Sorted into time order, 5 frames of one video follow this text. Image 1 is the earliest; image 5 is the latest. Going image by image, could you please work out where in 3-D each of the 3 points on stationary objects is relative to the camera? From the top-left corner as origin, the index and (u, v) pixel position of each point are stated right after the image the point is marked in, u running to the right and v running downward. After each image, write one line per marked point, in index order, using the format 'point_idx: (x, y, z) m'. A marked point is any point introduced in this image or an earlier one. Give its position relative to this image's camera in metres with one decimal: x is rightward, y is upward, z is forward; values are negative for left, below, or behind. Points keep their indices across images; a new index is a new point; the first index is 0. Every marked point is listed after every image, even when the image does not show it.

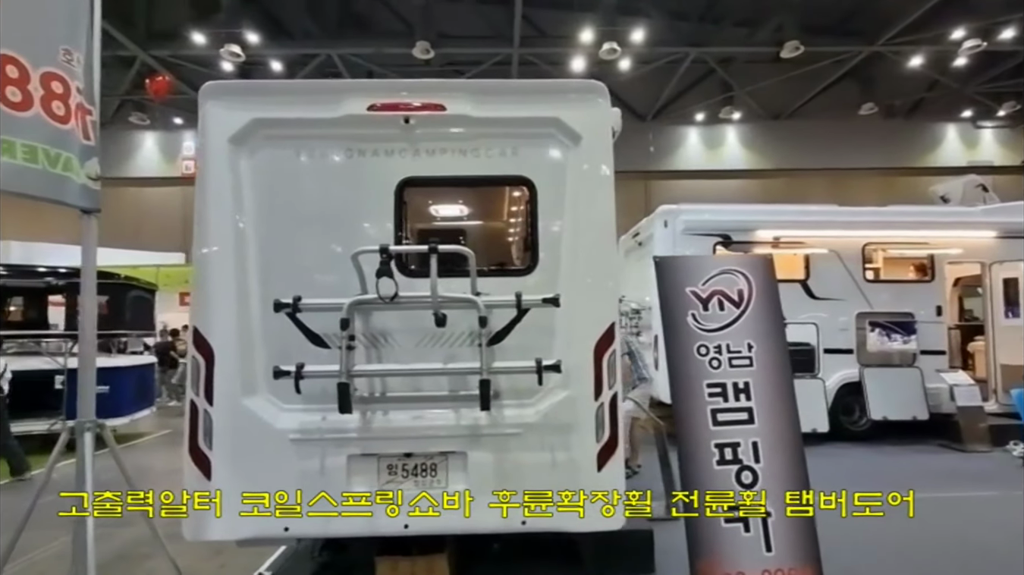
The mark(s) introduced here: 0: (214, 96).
0: (-1.6, +1.0, +2.7) m
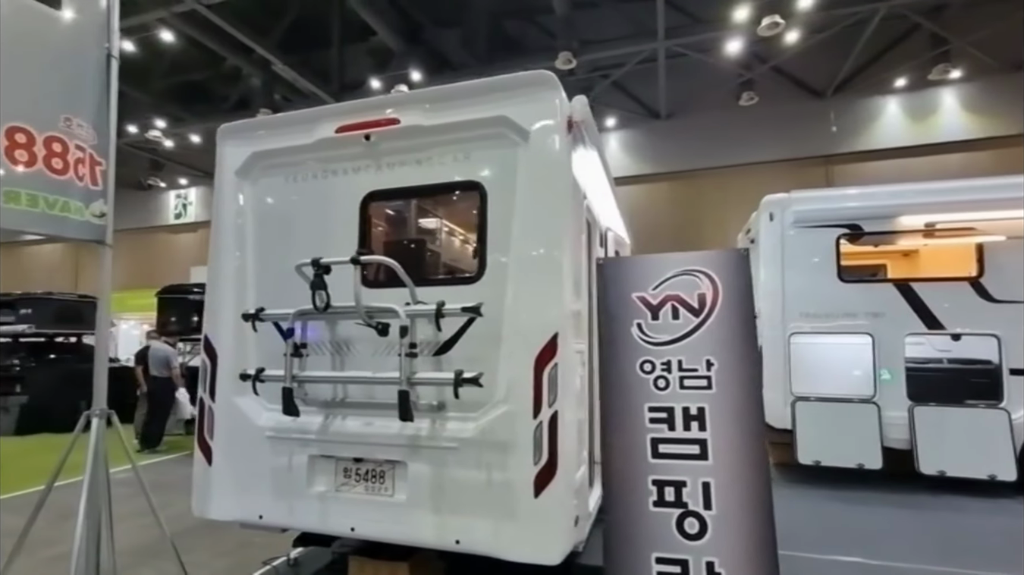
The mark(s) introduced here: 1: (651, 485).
0: (-1.8, +0.9, +3.1) m
1: (+0.6, -0.8, +2.0) m
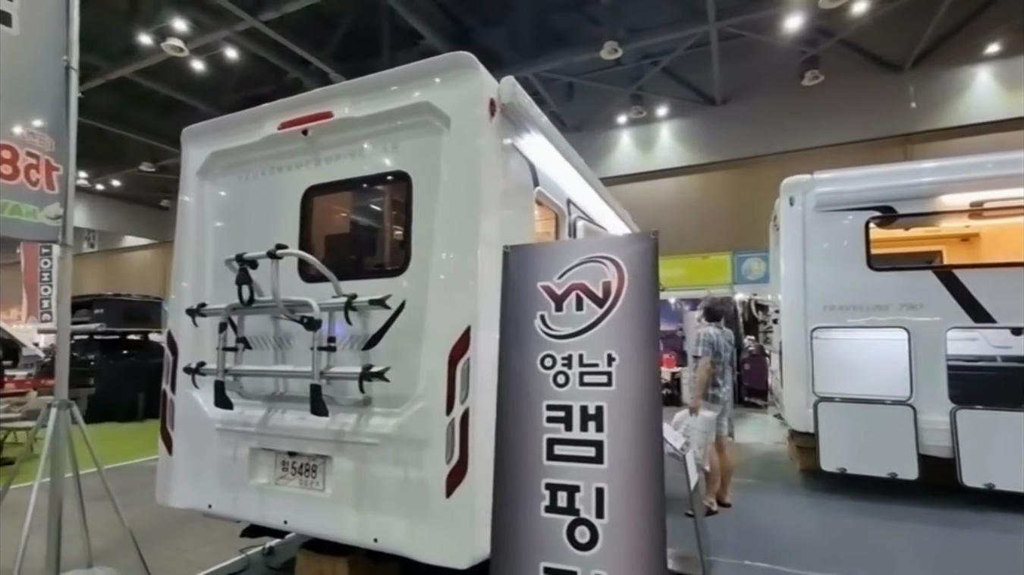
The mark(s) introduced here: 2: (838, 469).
0: (-2.1, +1.0, +3.2) m
1: (+0.1, -0.7, +1.8) m
2: (+3.1, -1.8, +4.8) m
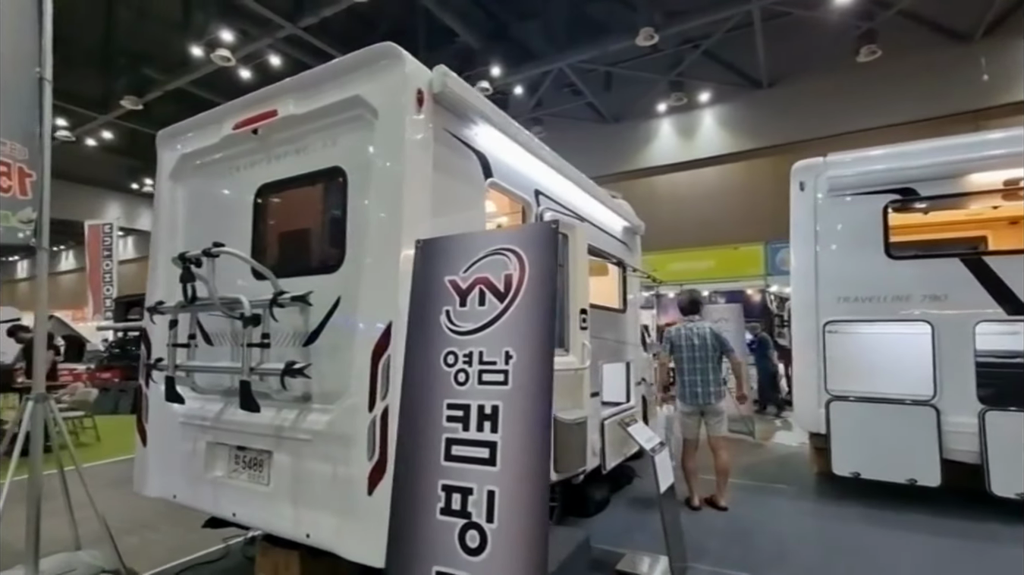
0: (-2.3, +1.0, +3.4) m
1: (-0.3, -0.7, +1.8) m
2: (+3.1, -1.7, +4.5) m
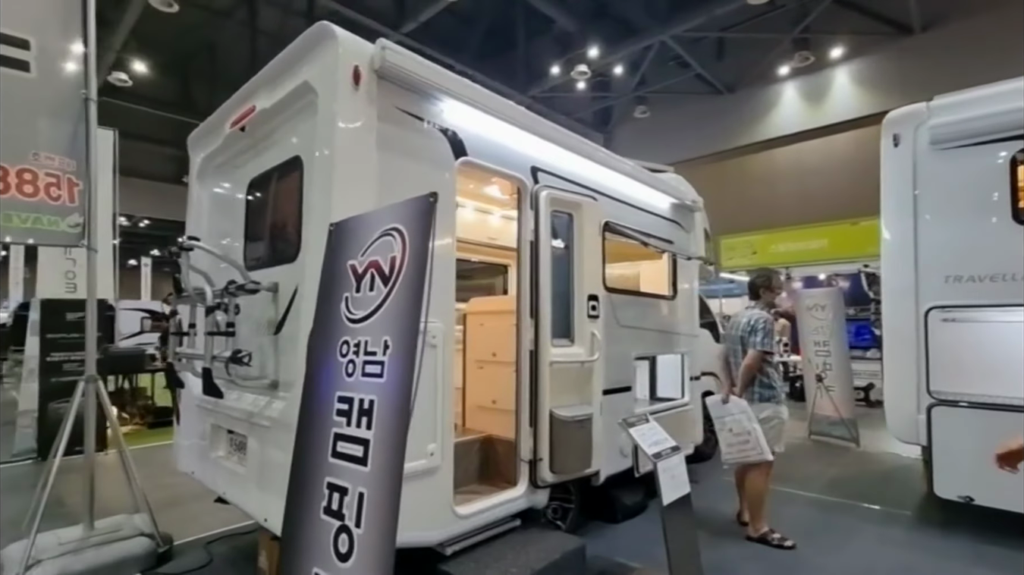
0: (-2.3, +1.0, +3.7) m
1: (-0.6, -0.7, +1.7) m
2: (+3.2, -1.5, +3.6) m
